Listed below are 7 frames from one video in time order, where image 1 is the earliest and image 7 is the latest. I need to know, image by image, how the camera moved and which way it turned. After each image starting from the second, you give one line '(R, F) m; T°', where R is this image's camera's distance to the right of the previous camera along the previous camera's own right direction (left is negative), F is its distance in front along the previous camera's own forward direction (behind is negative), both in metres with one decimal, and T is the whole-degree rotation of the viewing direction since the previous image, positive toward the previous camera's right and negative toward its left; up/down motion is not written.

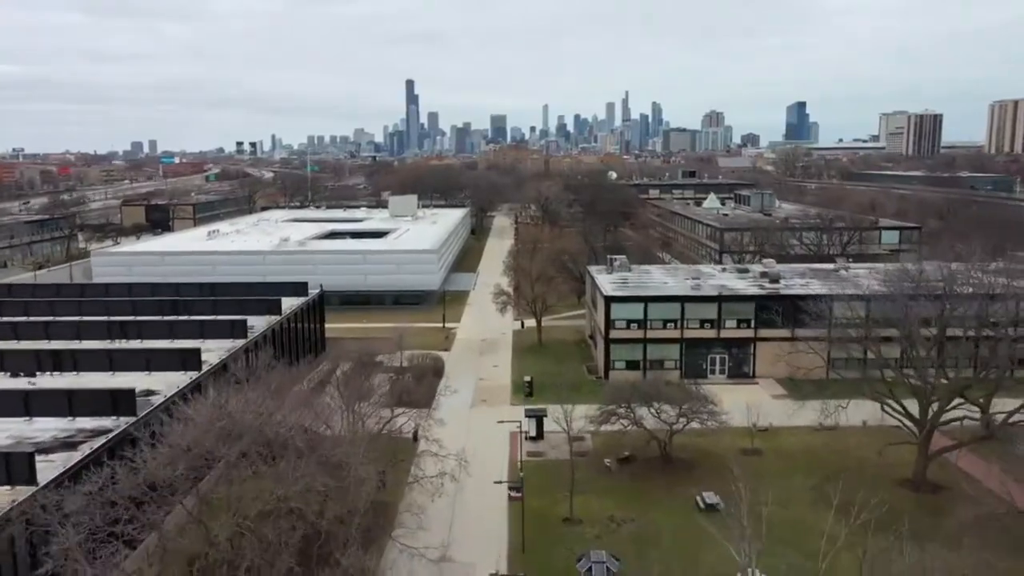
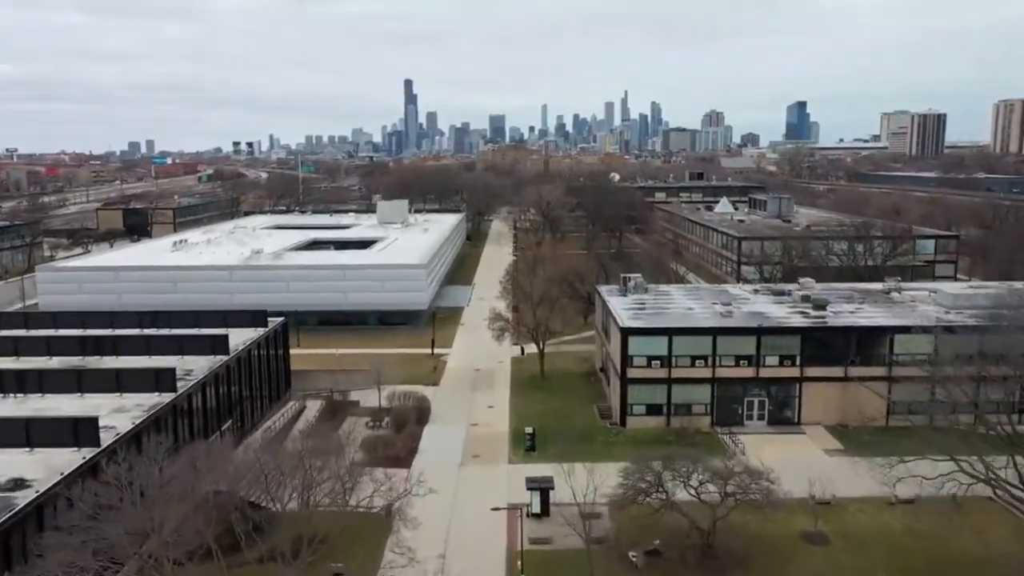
(0.0, +5.8) m; 0°
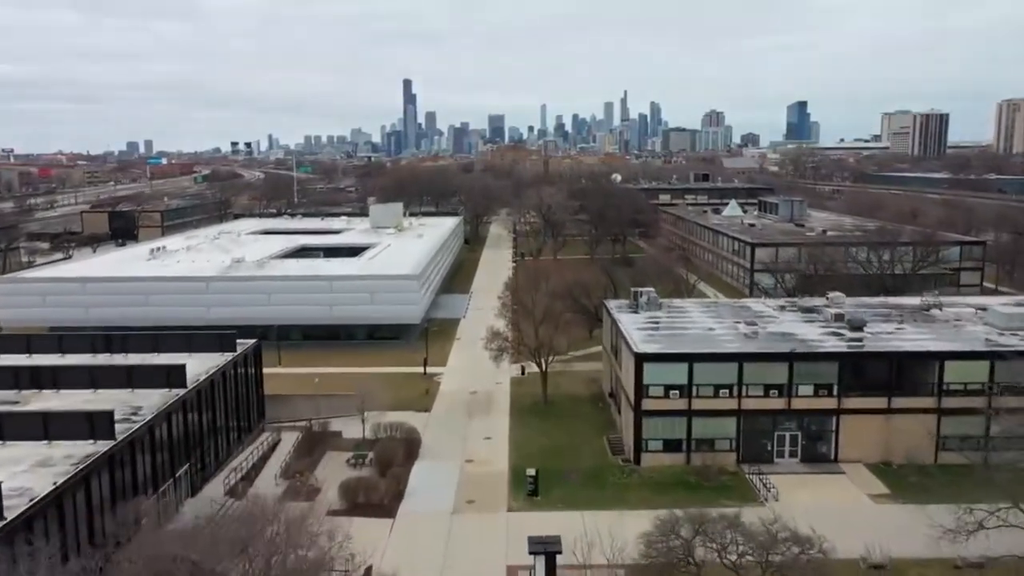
(0.0, +3.4) m; 0°
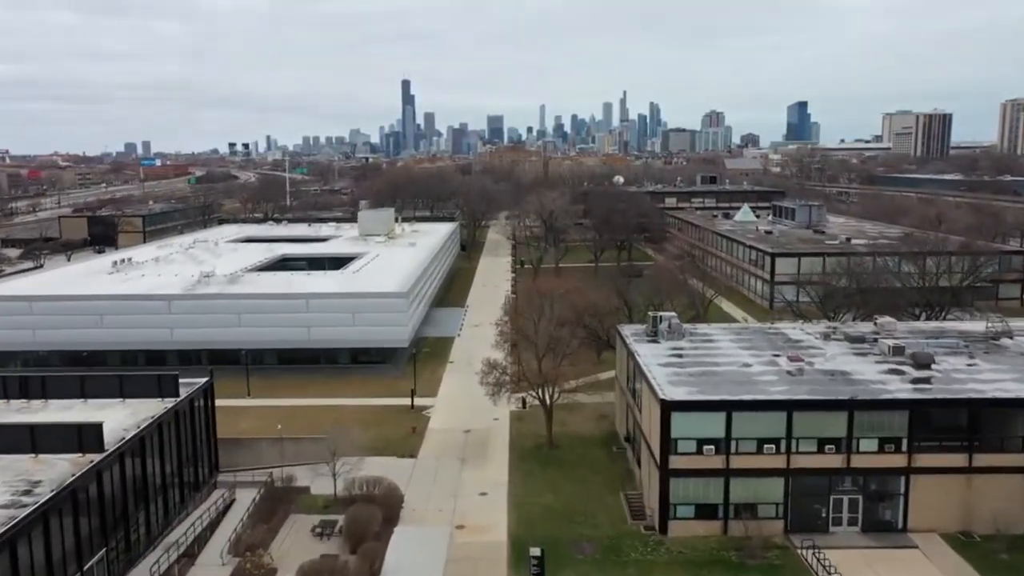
(0.0, +4.6) m; 0°
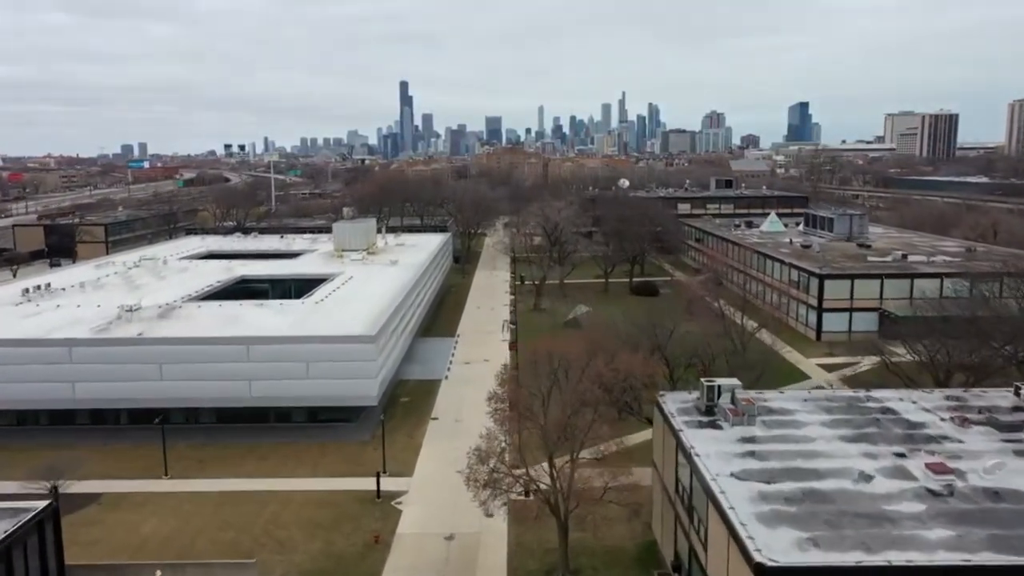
(0.0, +8.4) m; 0°
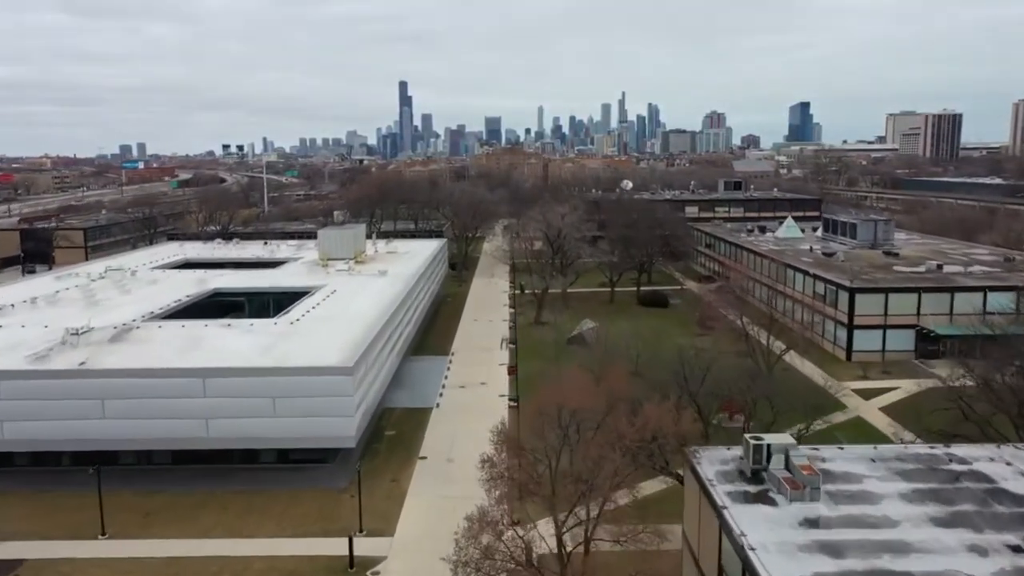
(0.0, +4.1) m; 0°
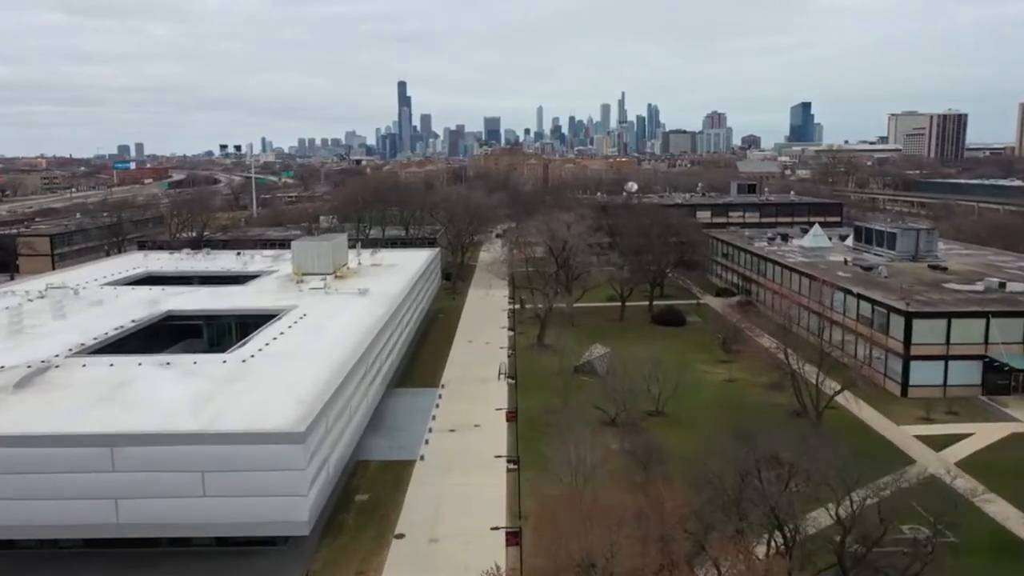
(0.0, +5.8) m; 0°
